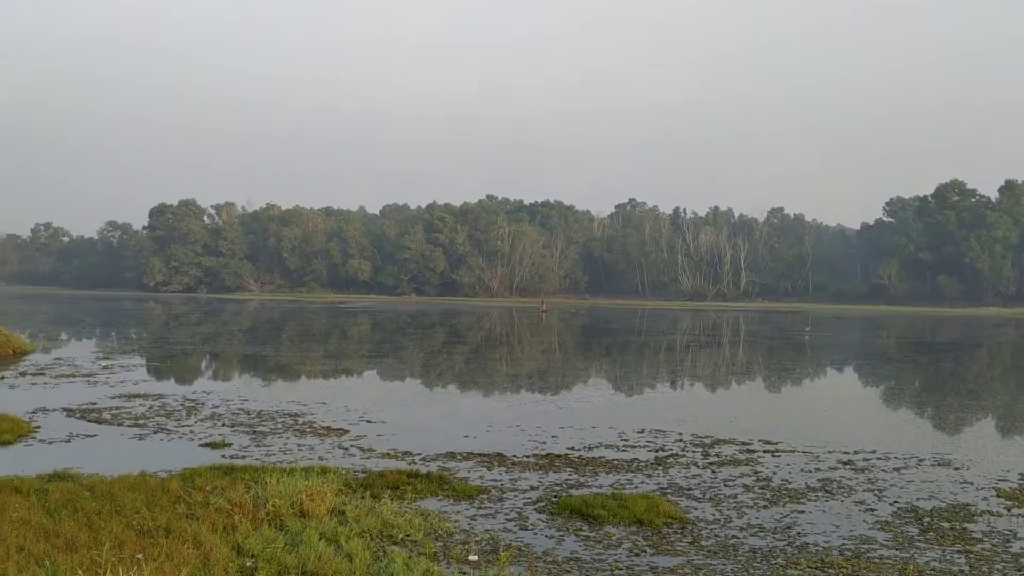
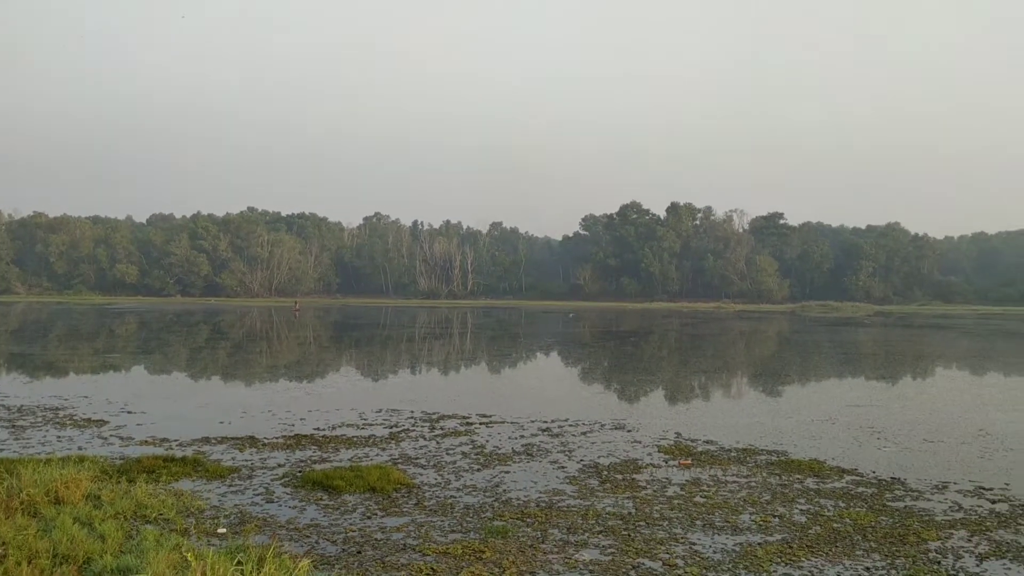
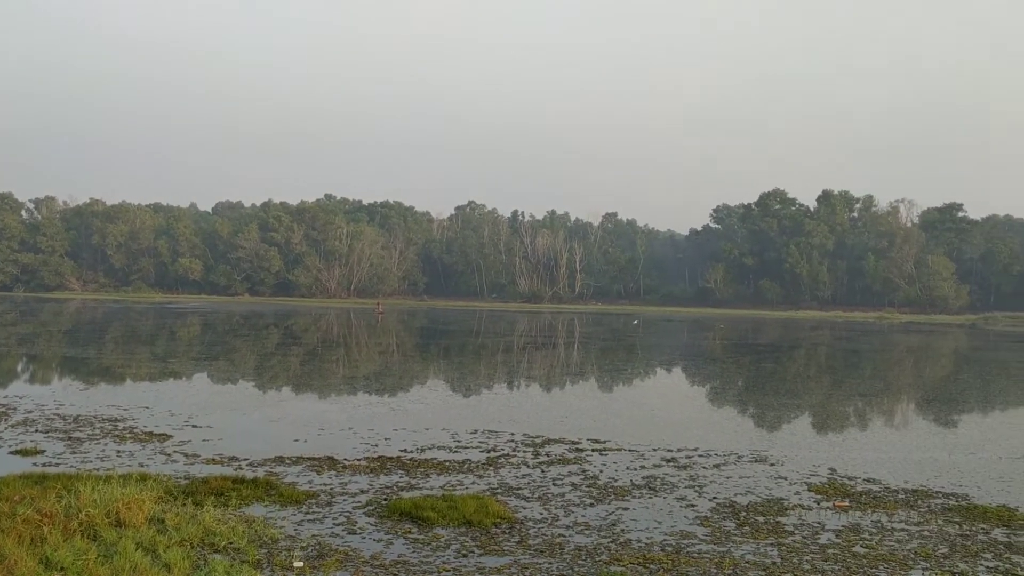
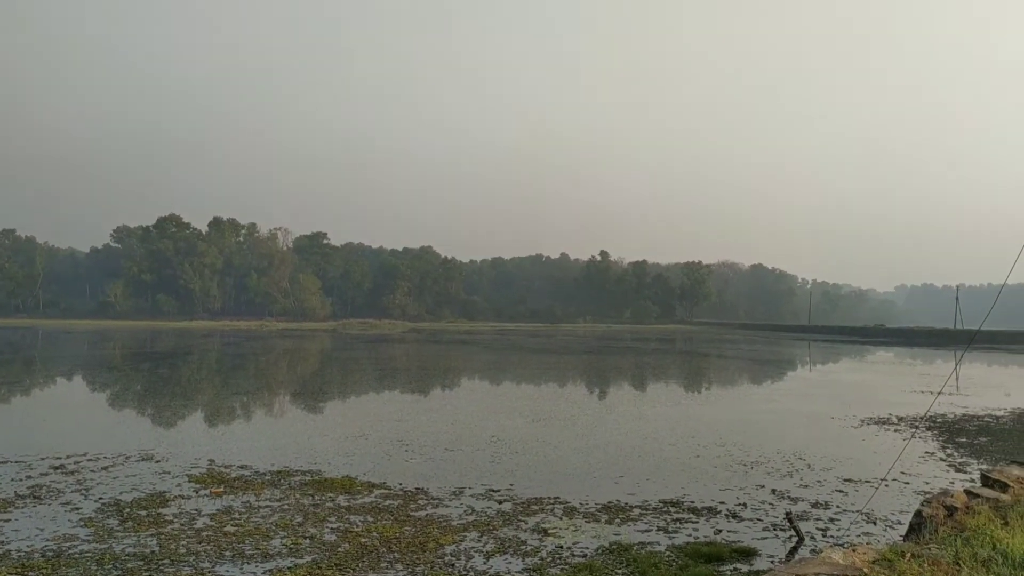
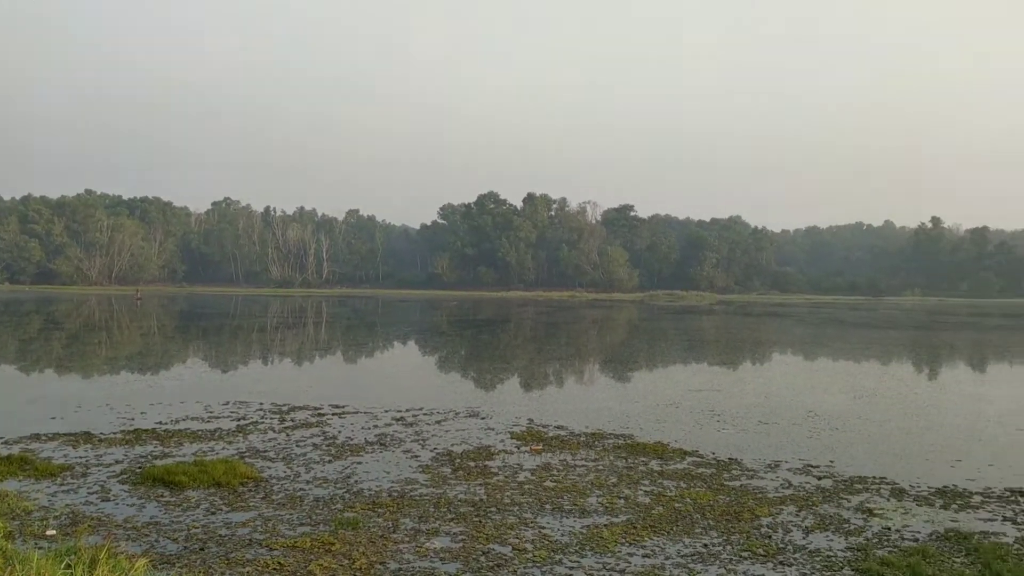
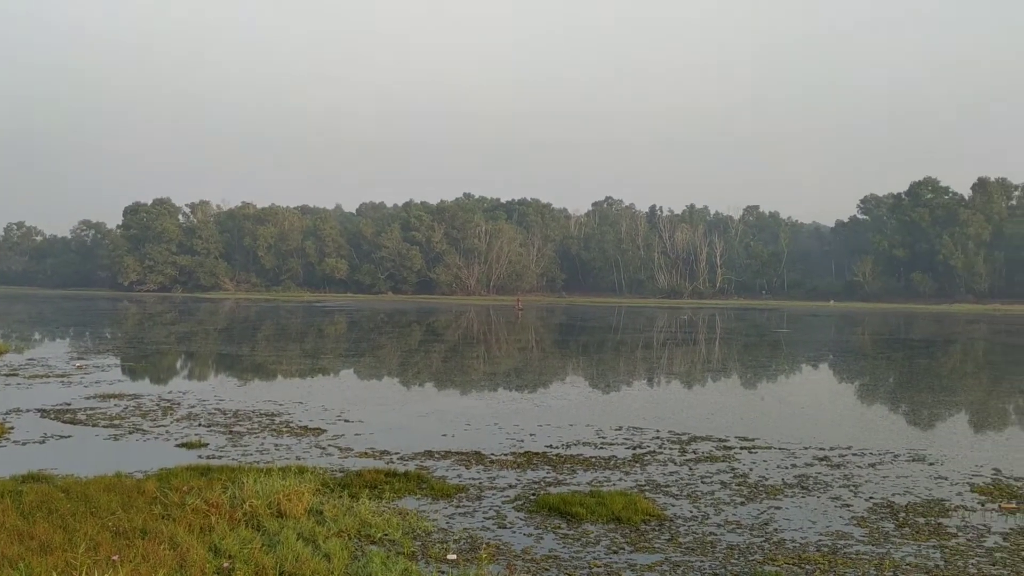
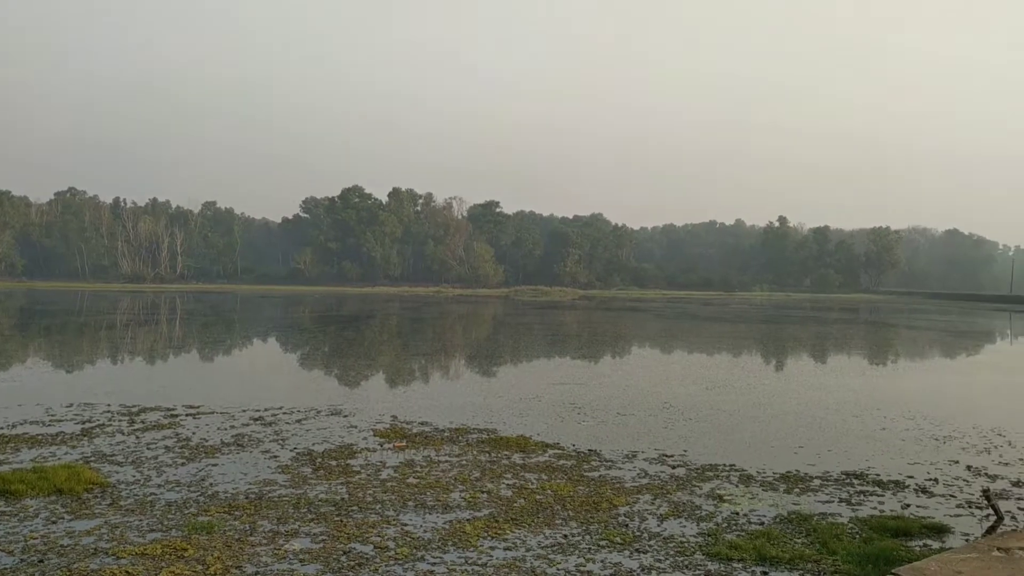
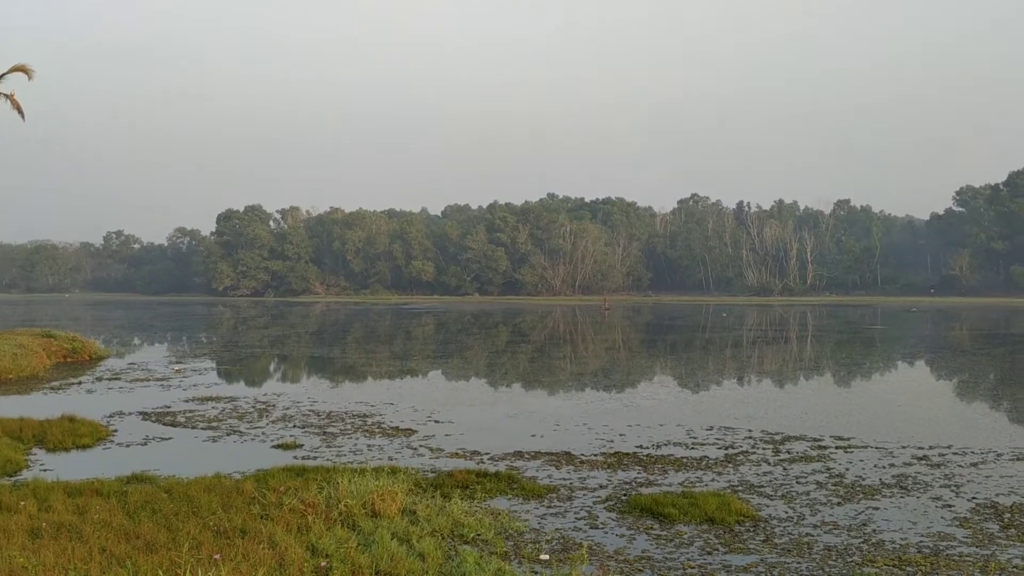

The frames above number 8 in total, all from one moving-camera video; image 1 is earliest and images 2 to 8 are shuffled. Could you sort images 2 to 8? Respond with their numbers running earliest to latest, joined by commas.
8, 6, 3, 2, 5, 7, 4
